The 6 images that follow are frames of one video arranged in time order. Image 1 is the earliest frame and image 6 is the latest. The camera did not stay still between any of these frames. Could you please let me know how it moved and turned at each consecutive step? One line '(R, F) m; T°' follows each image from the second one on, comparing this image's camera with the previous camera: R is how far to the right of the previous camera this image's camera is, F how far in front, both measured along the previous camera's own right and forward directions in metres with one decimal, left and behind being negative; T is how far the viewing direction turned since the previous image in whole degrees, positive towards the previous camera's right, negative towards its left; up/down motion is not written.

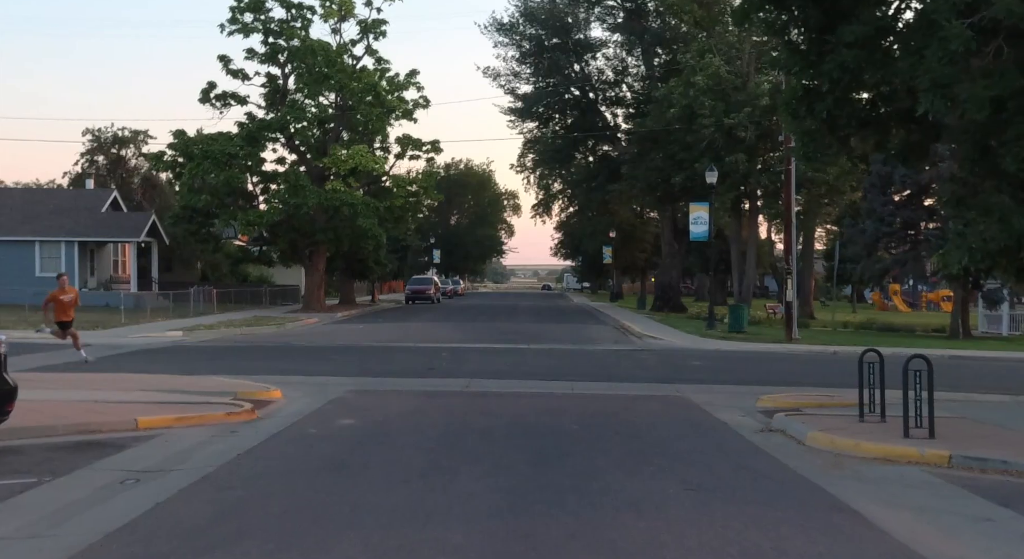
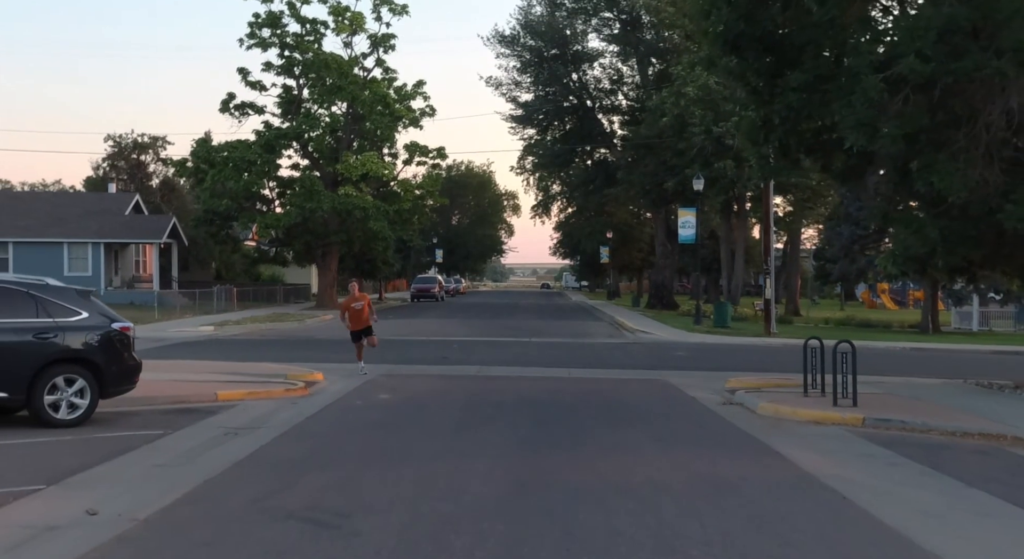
(-0.1, -2.7) m; 0°
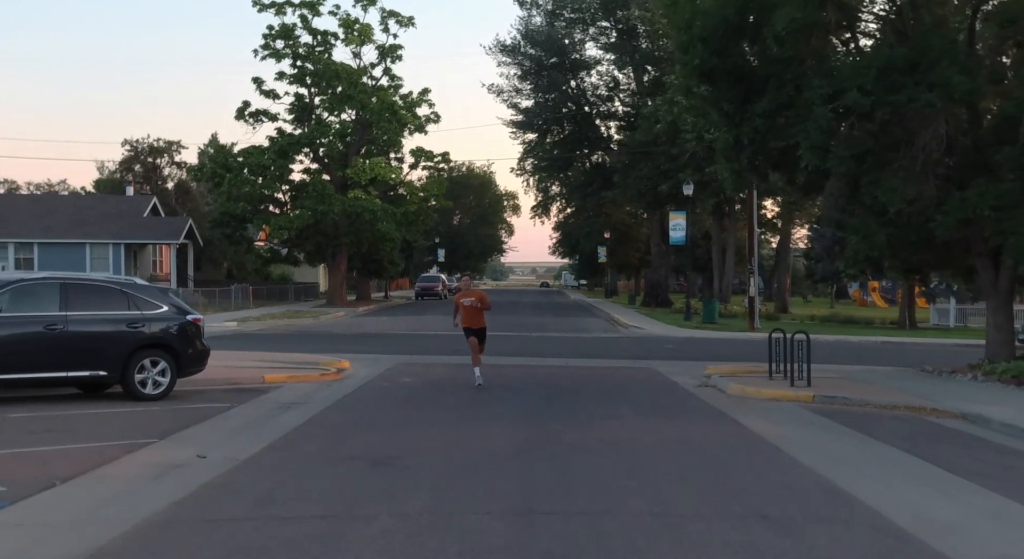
(-0.1, -2.3) m; 0°
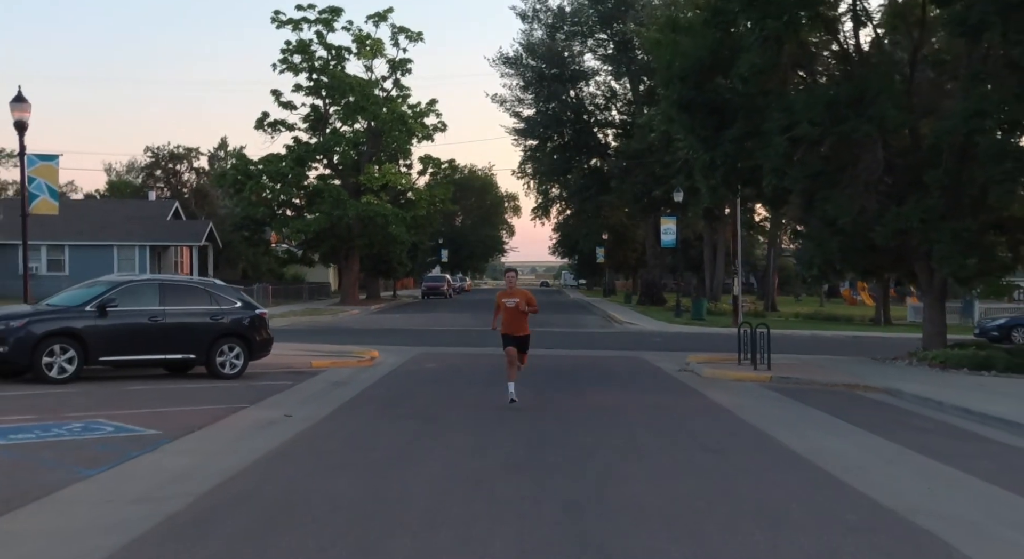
(-0.2, -3.0) m; 0°
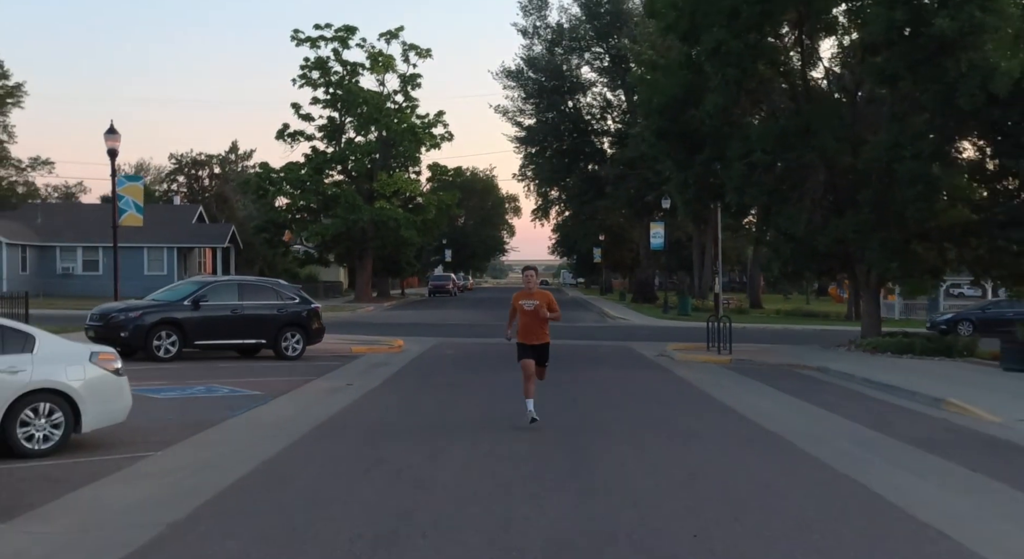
(-0.2, -3.9) m; 0°
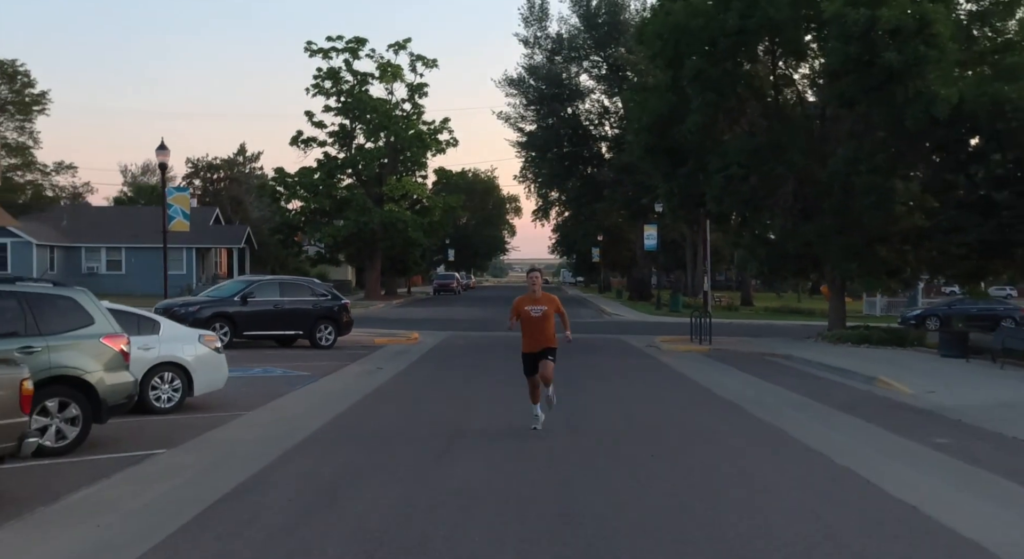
(-0.1, -2.9) m; 0°
